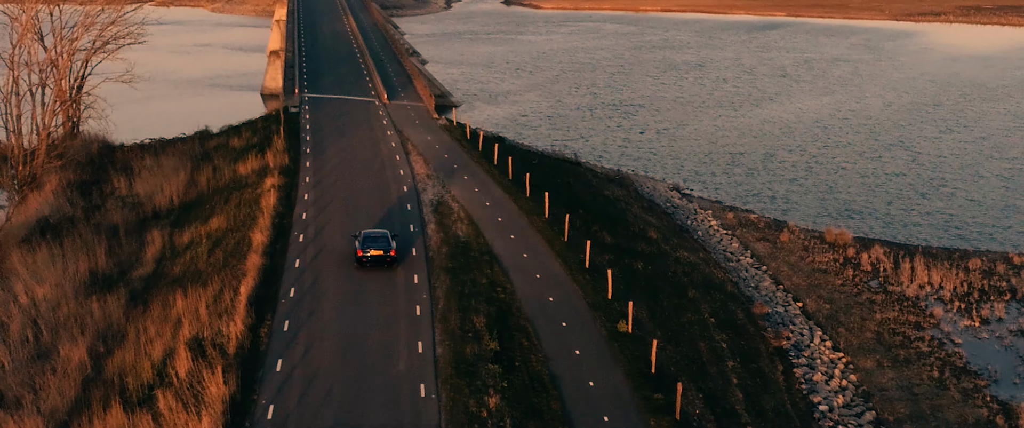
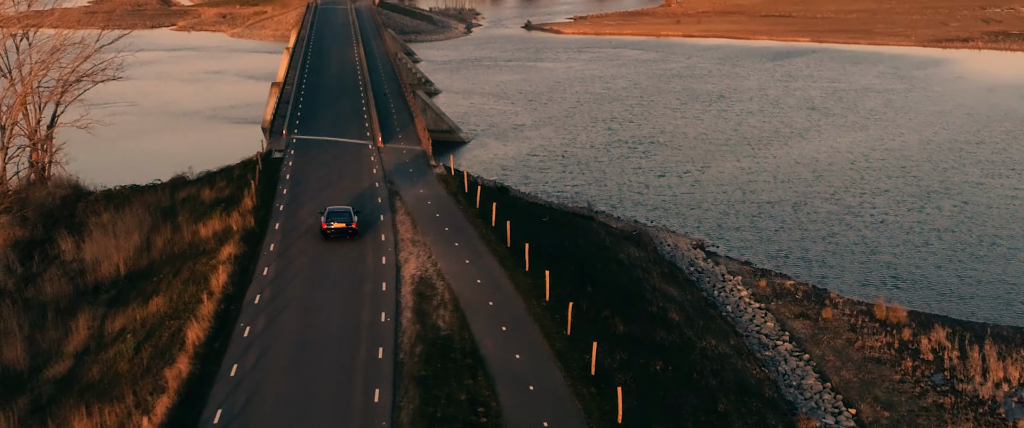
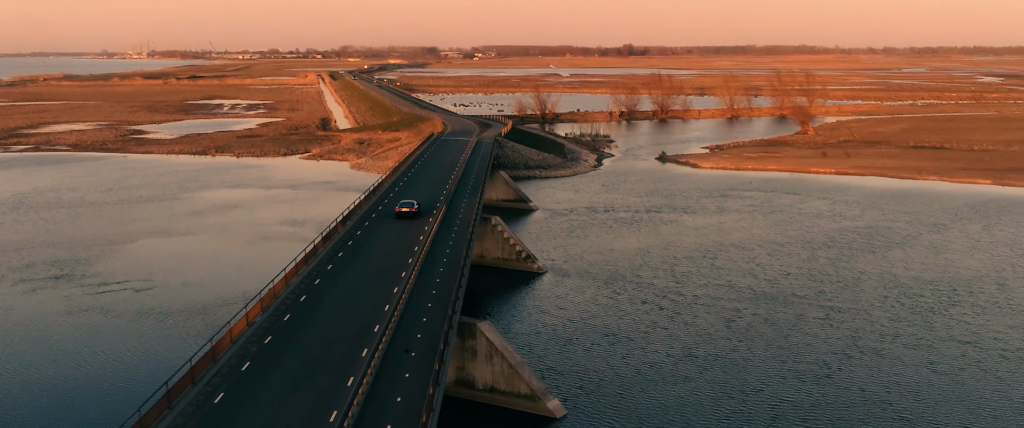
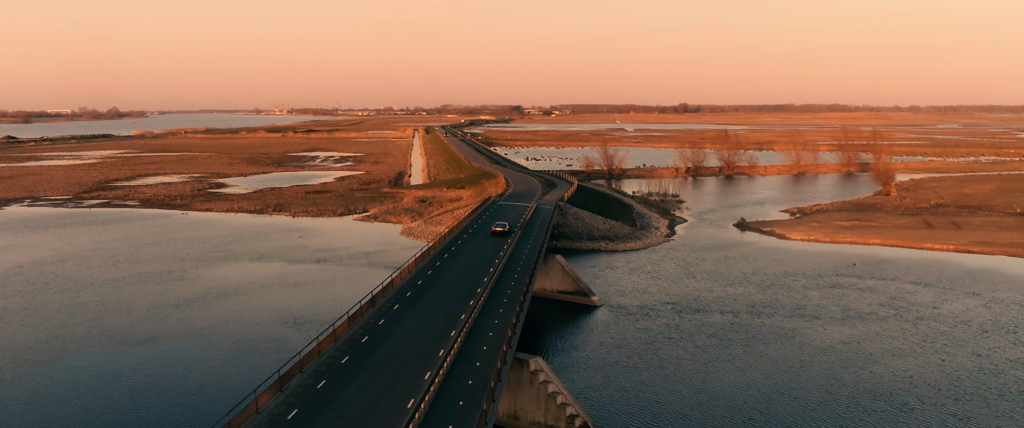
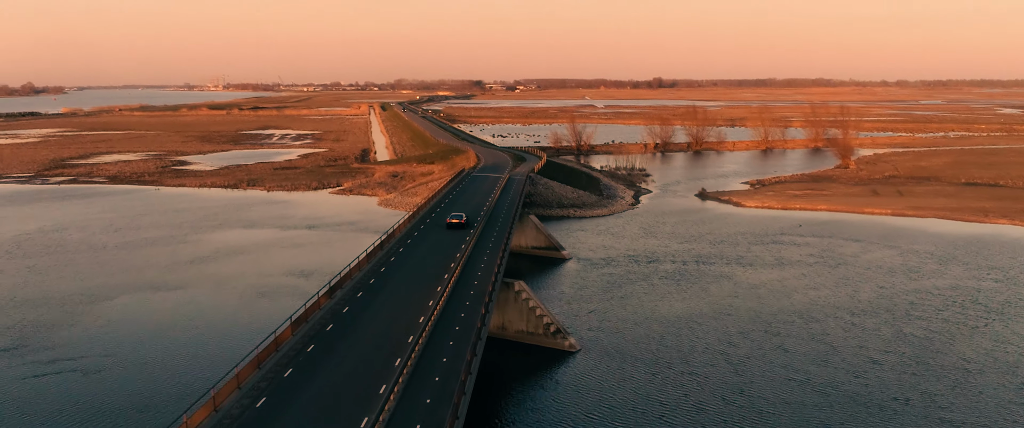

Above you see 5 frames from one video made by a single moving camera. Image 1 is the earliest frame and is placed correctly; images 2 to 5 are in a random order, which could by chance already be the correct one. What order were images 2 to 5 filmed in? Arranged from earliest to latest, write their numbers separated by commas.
2, 3, 5, 4
